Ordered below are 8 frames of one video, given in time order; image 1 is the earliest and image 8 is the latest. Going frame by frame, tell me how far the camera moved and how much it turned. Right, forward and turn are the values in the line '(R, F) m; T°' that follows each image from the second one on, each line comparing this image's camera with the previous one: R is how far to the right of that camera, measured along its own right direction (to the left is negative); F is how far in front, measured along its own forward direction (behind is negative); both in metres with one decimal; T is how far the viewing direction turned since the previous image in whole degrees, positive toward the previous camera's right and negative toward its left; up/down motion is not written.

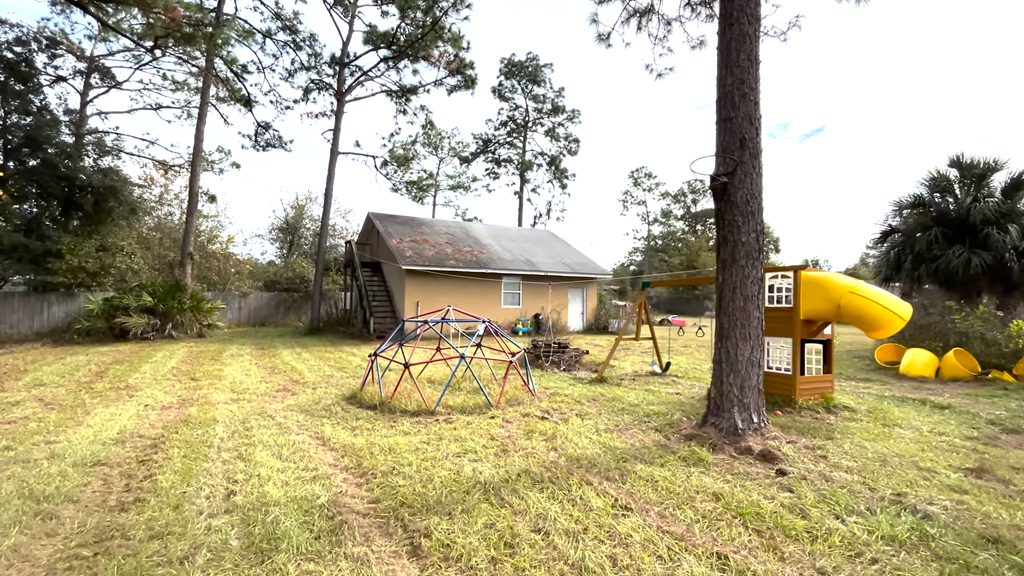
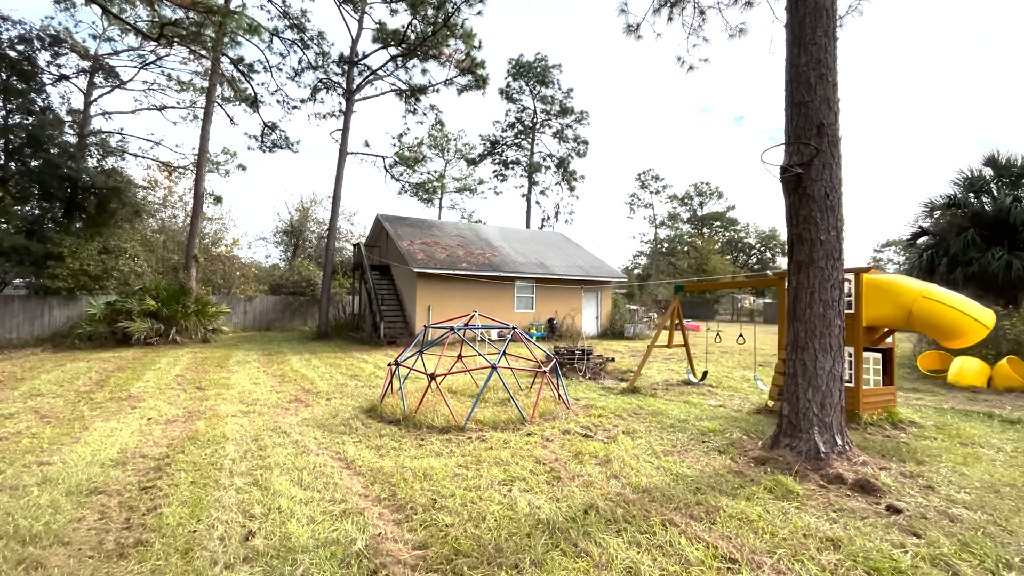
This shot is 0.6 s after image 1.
(-0.3, +0.4) m; 0°
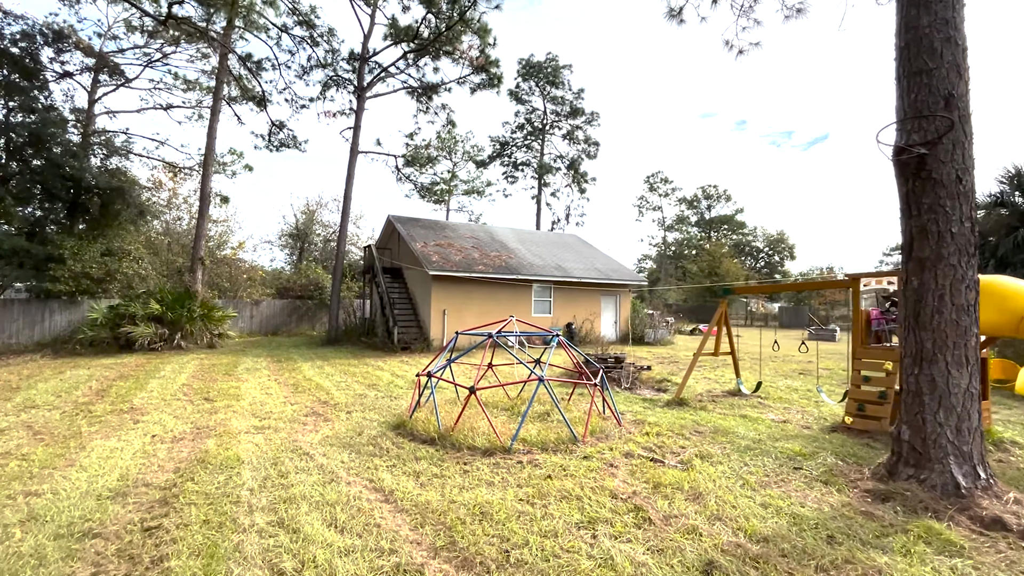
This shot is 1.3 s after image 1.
(-0.4, +0.5) m; 0°
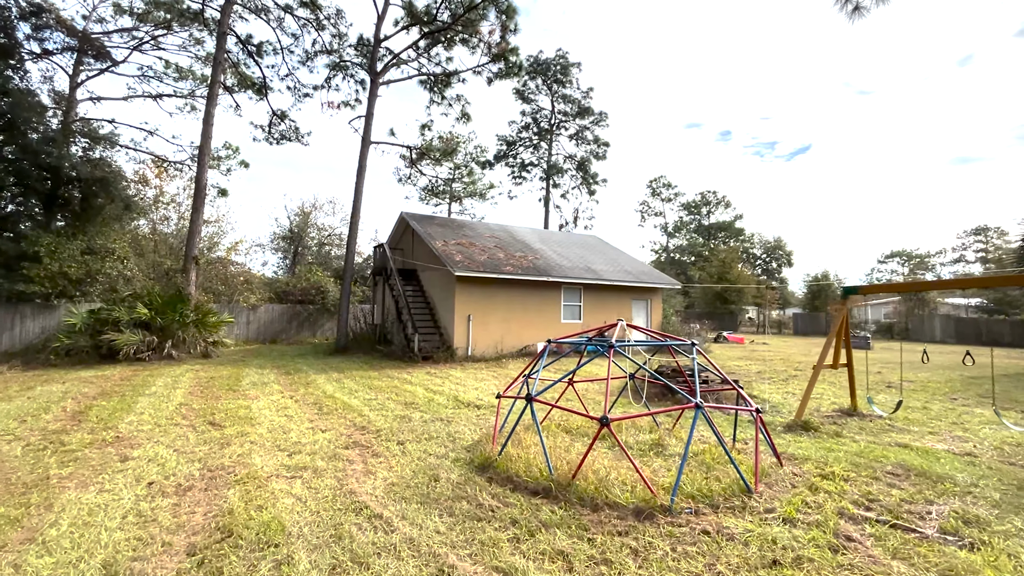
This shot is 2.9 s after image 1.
(-1.0, +1.2) m; +1°
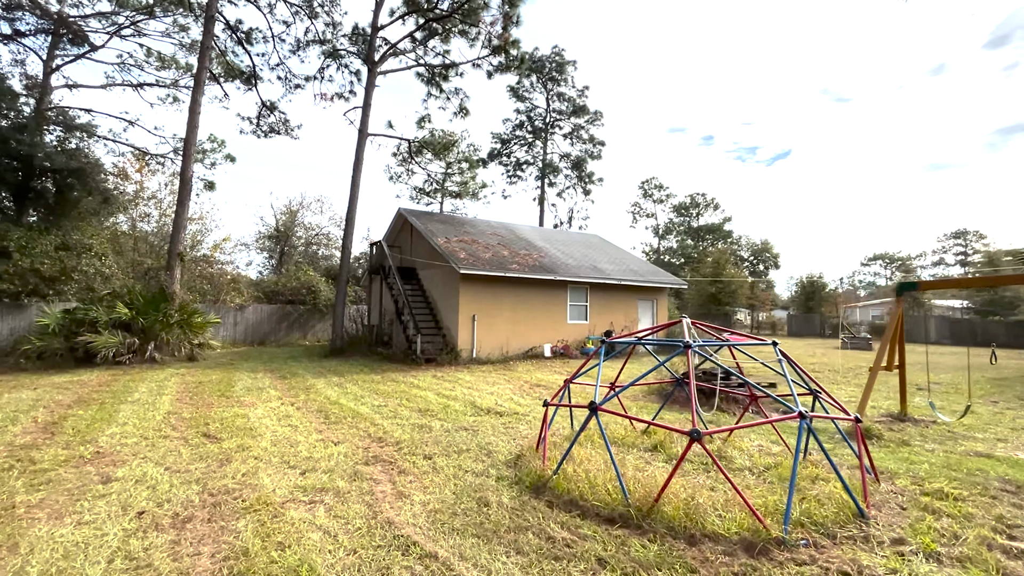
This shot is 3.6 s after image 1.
(-0.5, +0.5) m; +2°
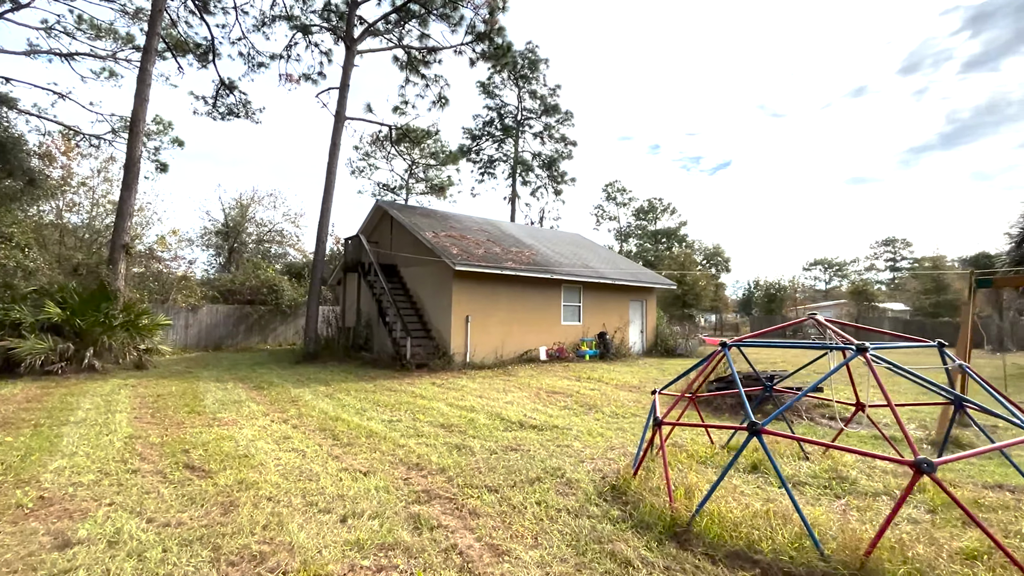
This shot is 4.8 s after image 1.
(-0.9, +0.8) m; +6°
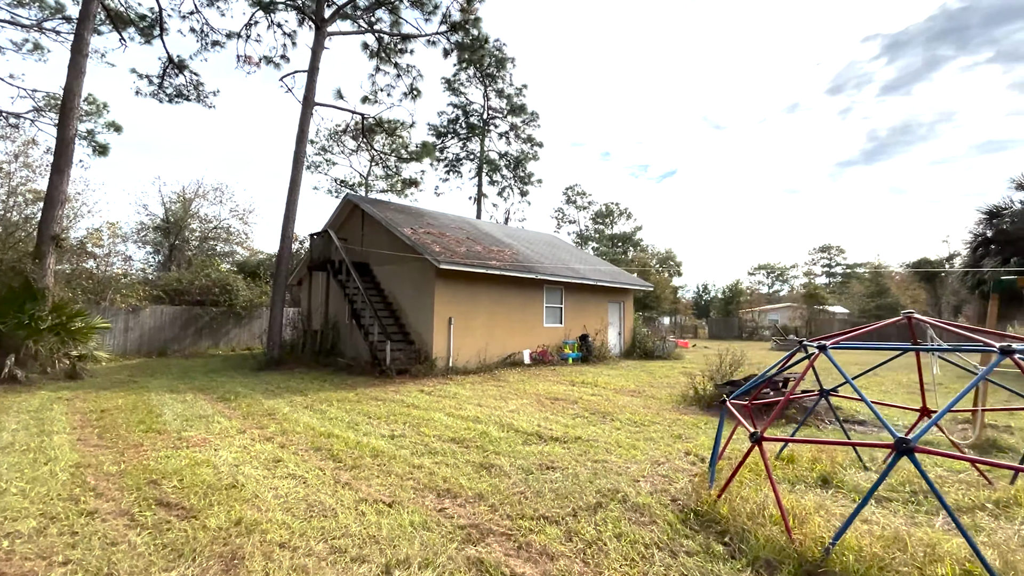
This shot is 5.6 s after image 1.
(-0.6, +0.5) m; +6°
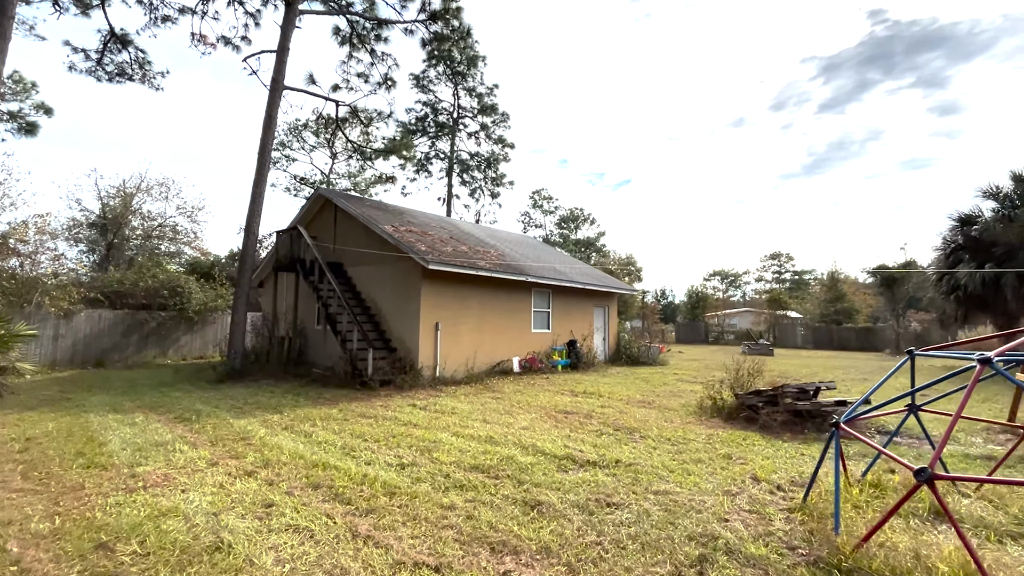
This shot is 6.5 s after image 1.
(-0.6, +0.6) m; +5°
